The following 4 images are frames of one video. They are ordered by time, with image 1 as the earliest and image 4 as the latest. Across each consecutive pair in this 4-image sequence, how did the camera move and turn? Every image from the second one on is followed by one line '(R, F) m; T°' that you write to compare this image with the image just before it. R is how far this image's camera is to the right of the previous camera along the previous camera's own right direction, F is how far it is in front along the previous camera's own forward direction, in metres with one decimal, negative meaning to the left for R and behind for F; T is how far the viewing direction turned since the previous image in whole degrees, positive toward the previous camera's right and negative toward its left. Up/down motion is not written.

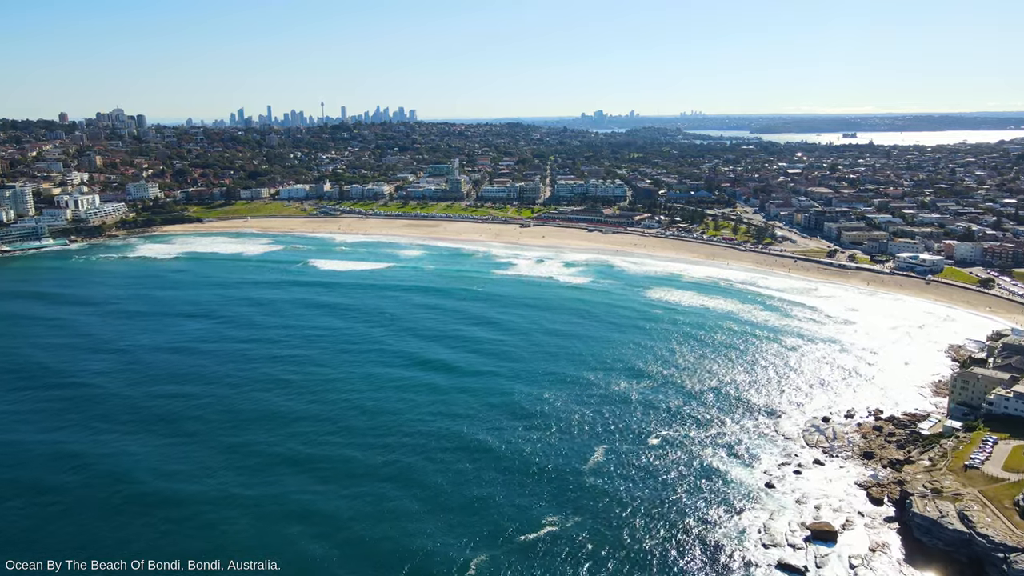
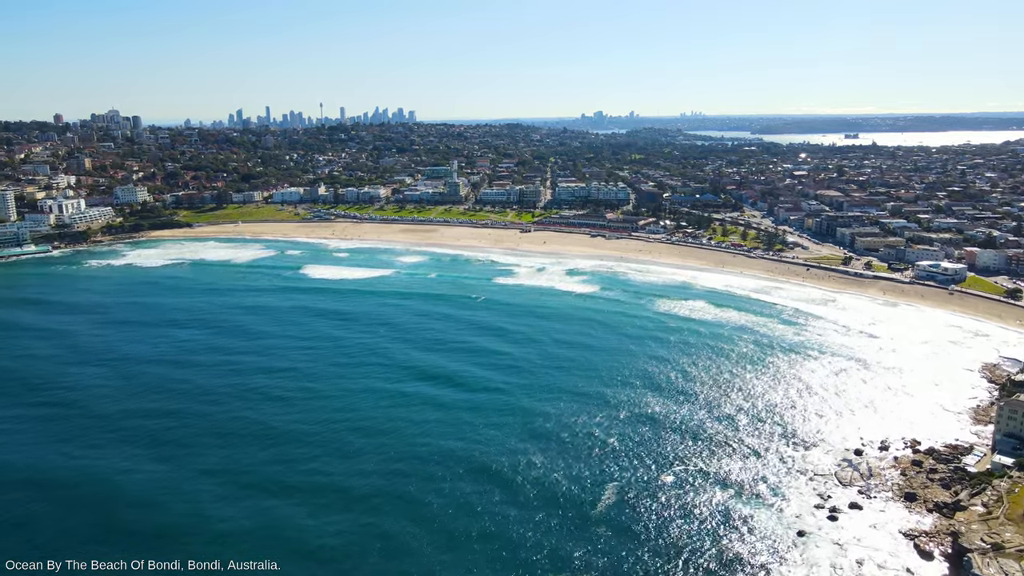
(0.0, +1.7) m; 0°
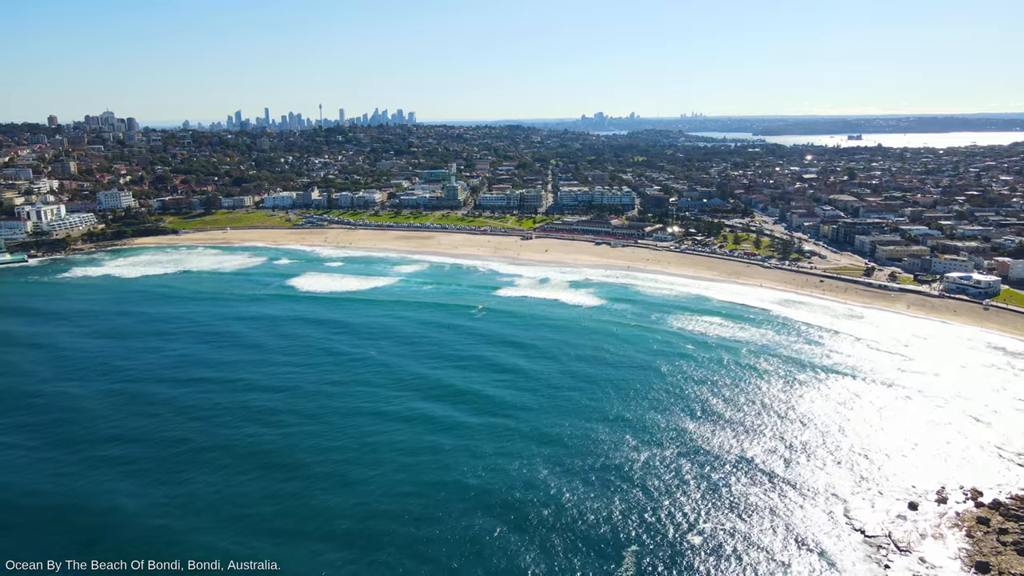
(0.0, +2.2) m; 0°
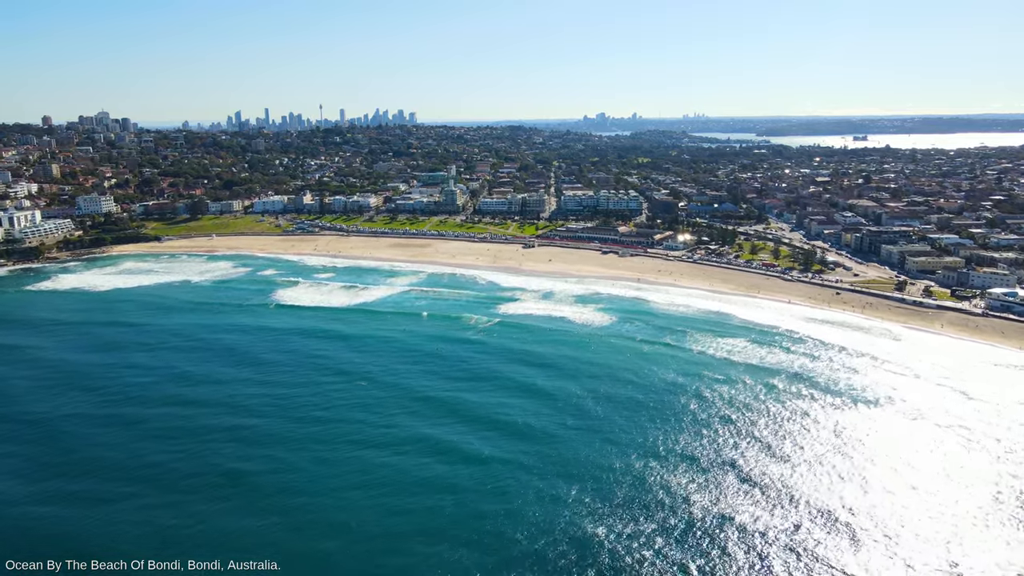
(0.0, +2.6) m; 0°
